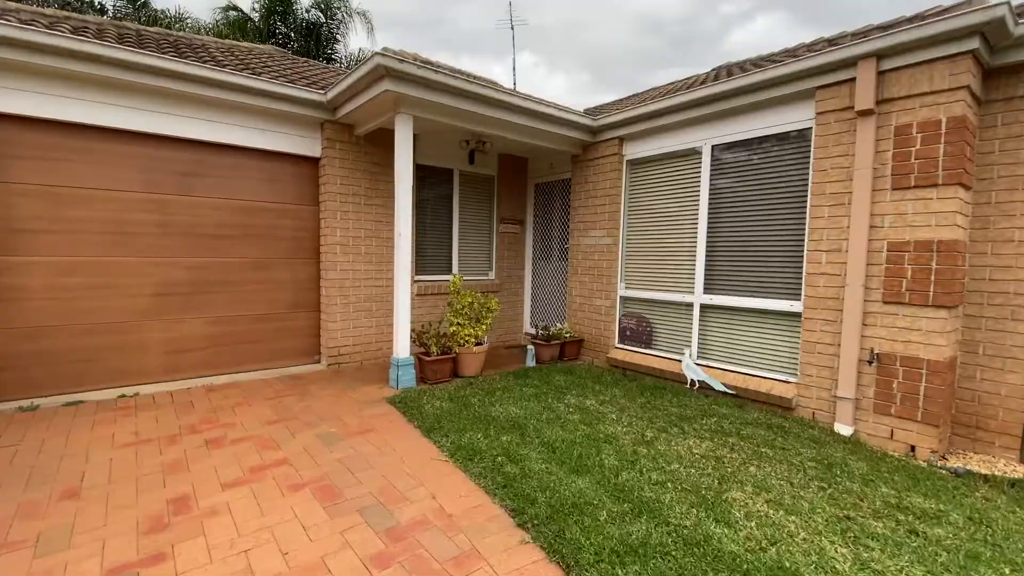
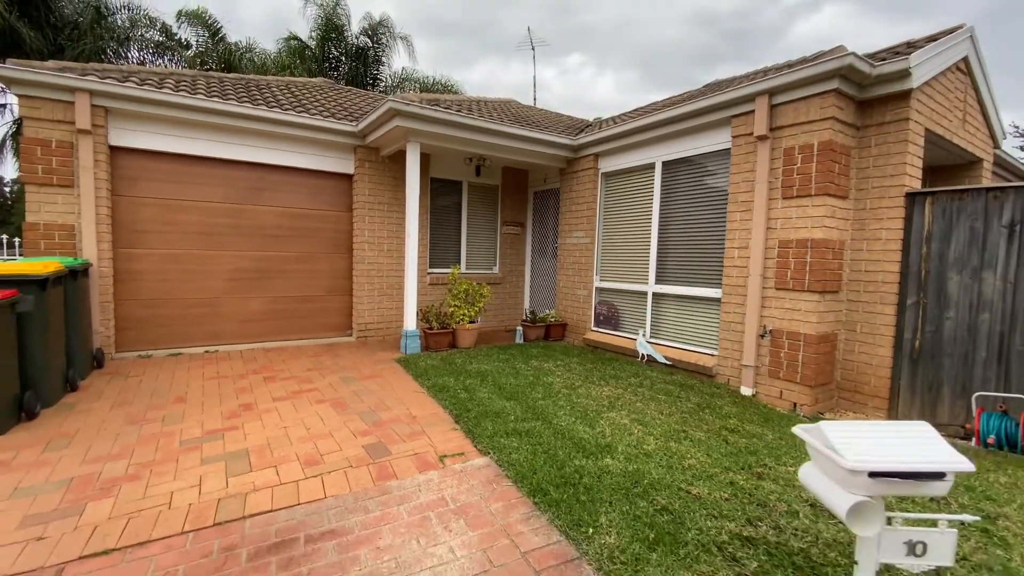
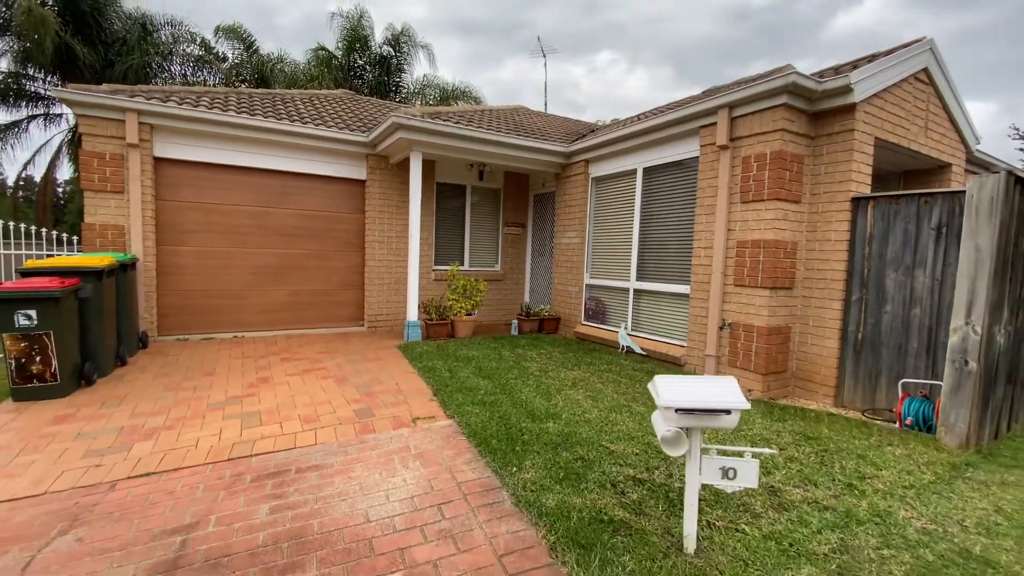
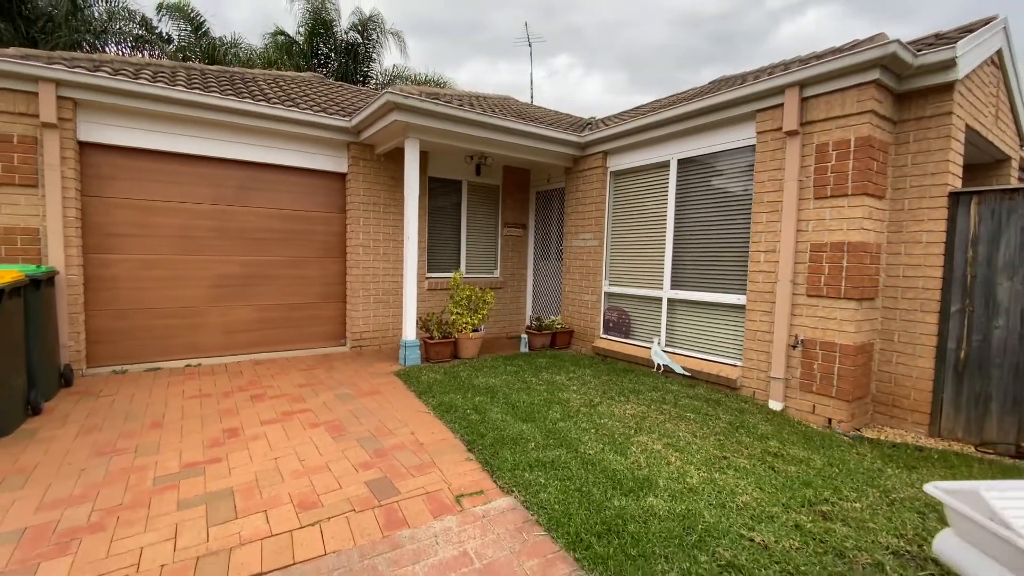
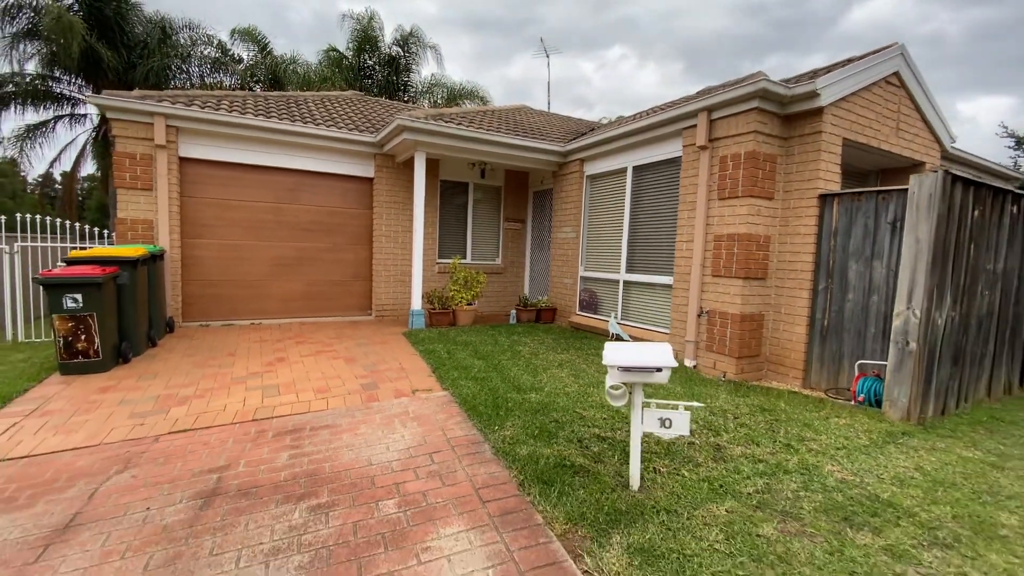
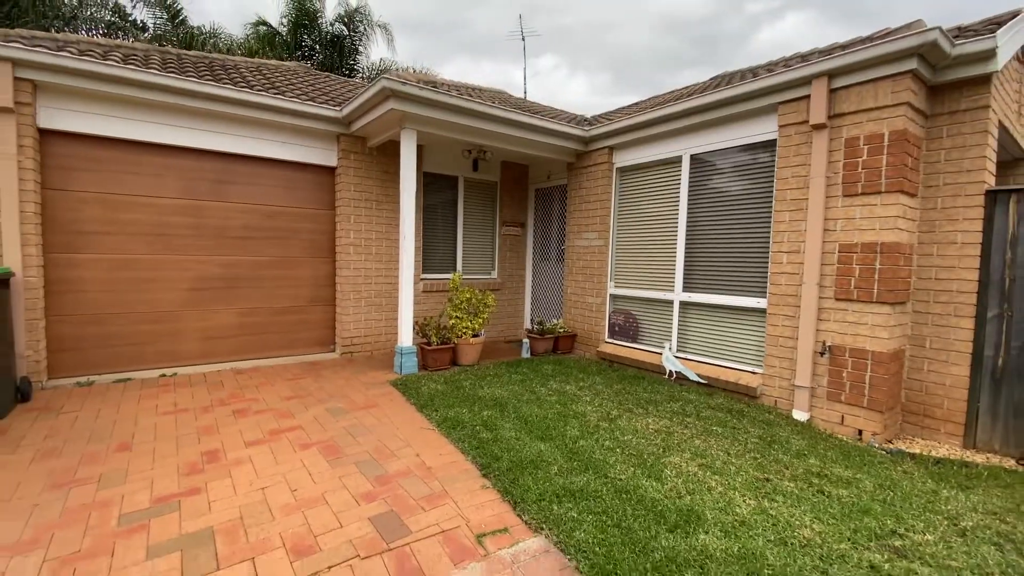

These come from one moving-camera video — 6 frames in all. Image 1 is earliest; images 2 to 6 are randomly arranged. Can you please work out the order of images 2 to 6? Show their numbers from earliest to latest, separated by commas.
6, 4, 2, 3, 5
